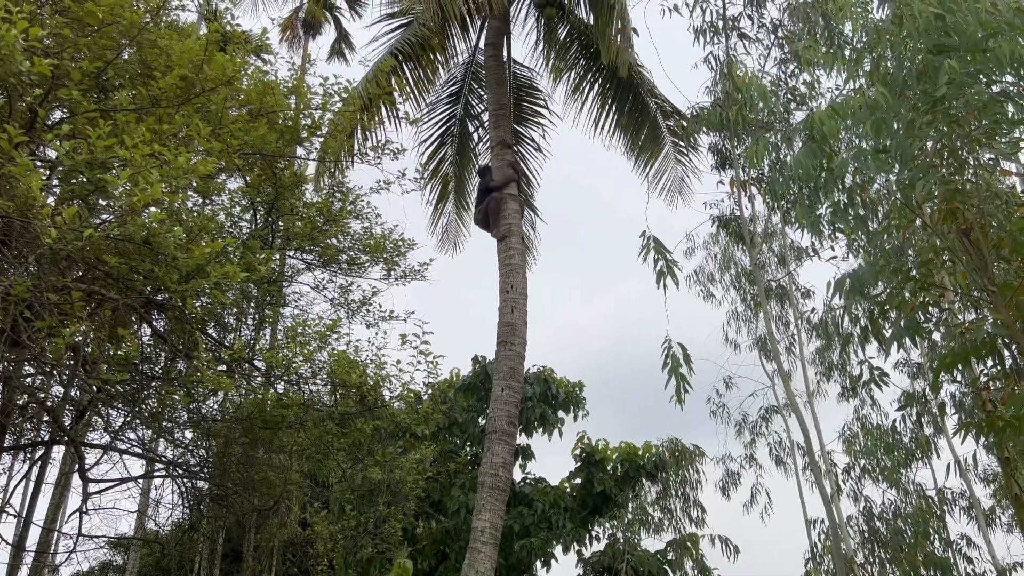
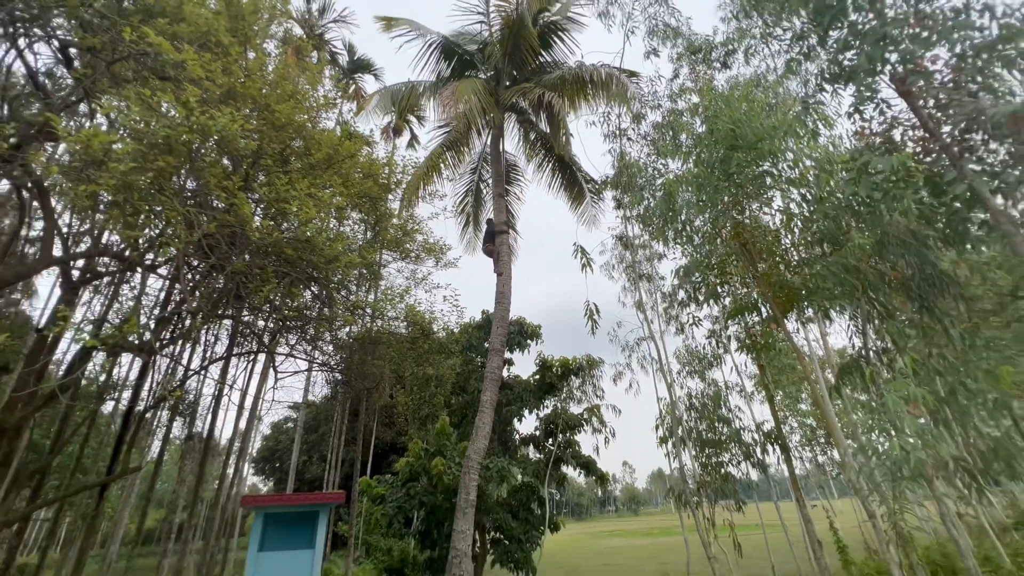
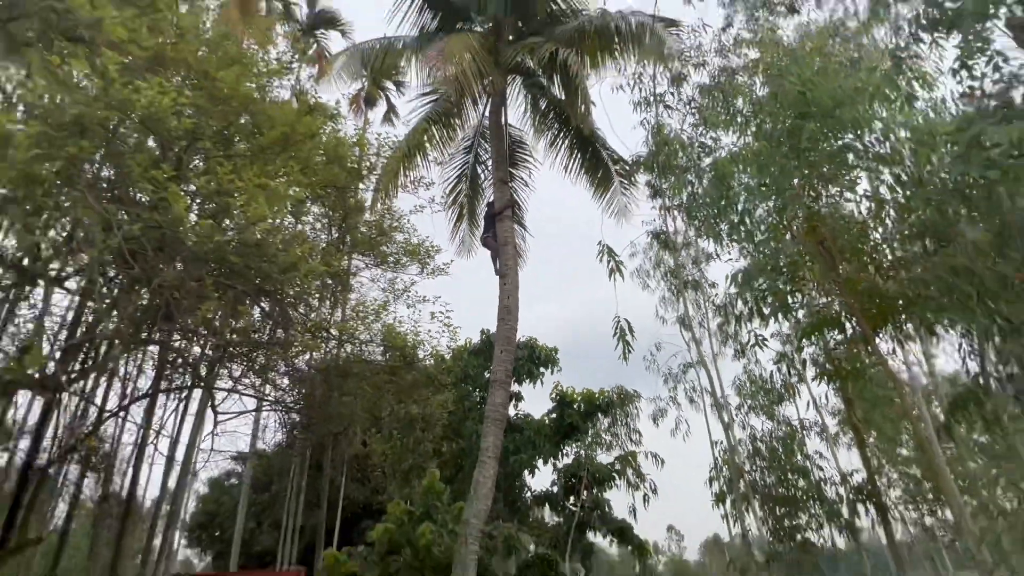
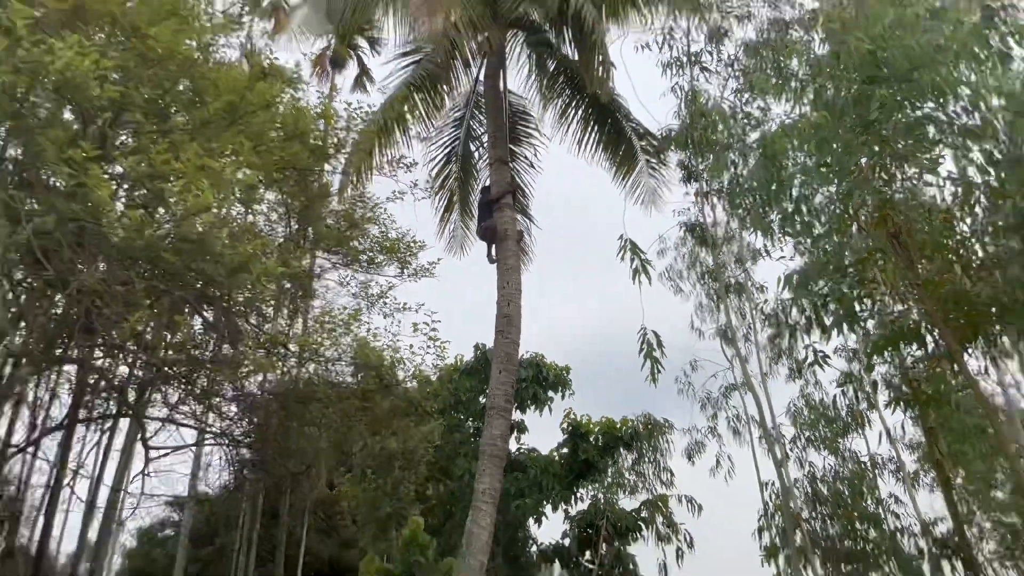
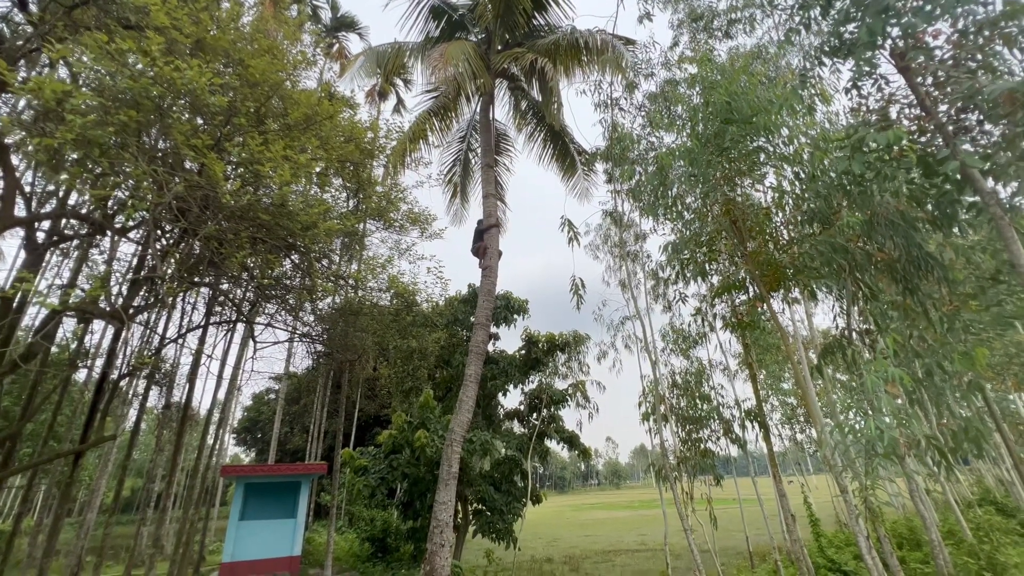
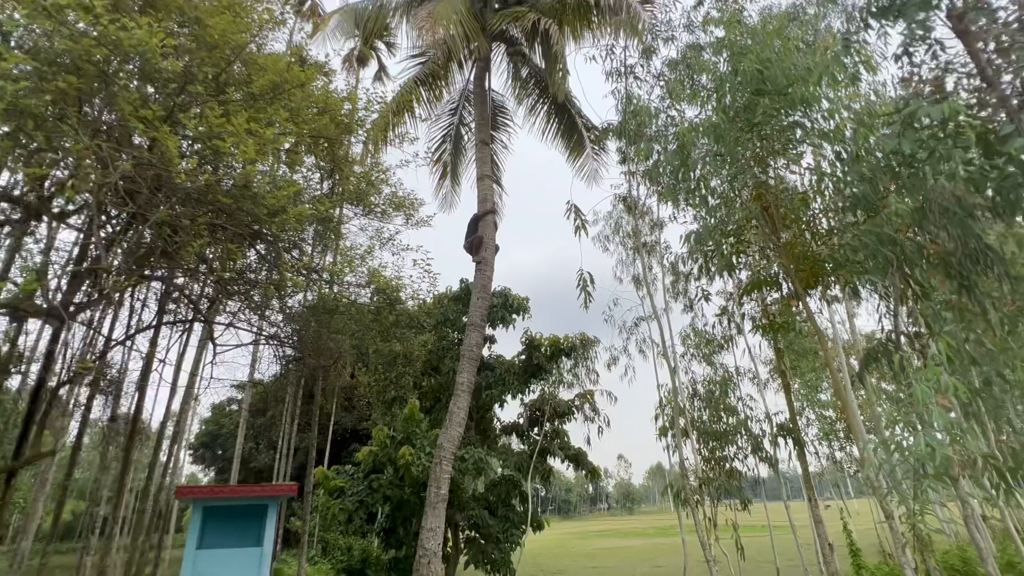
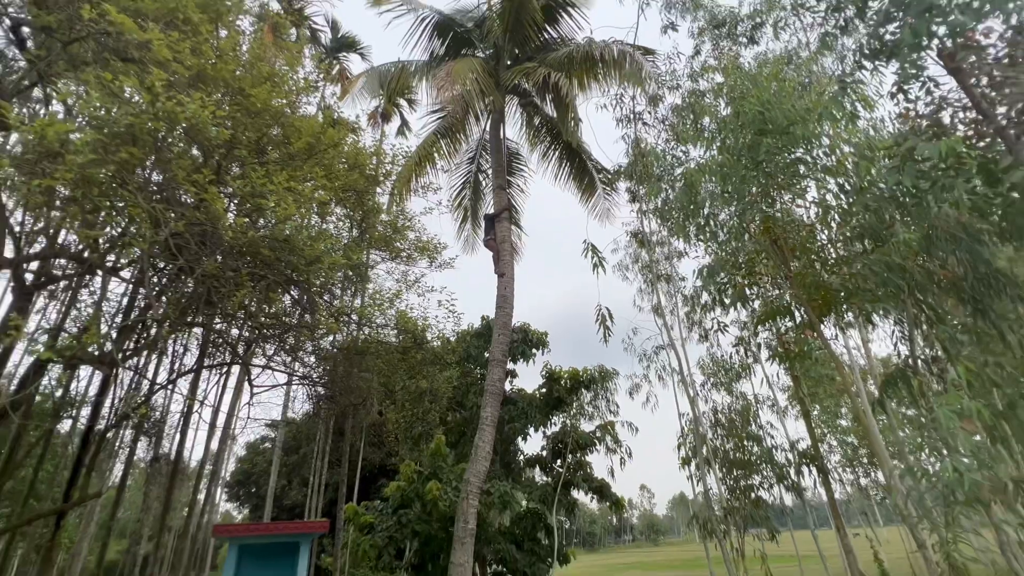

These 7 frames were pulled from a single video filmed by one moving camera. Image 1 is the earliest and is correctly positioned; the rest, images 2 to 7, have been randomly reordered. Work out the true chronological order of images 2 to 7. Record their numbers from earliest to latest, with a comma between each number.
4, 3, 7, 2, 5, 6
